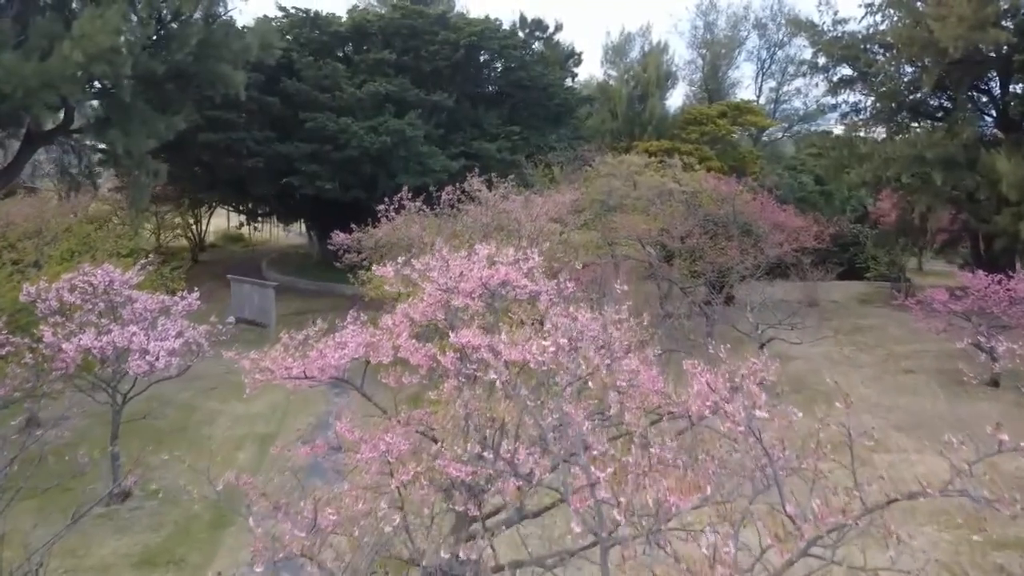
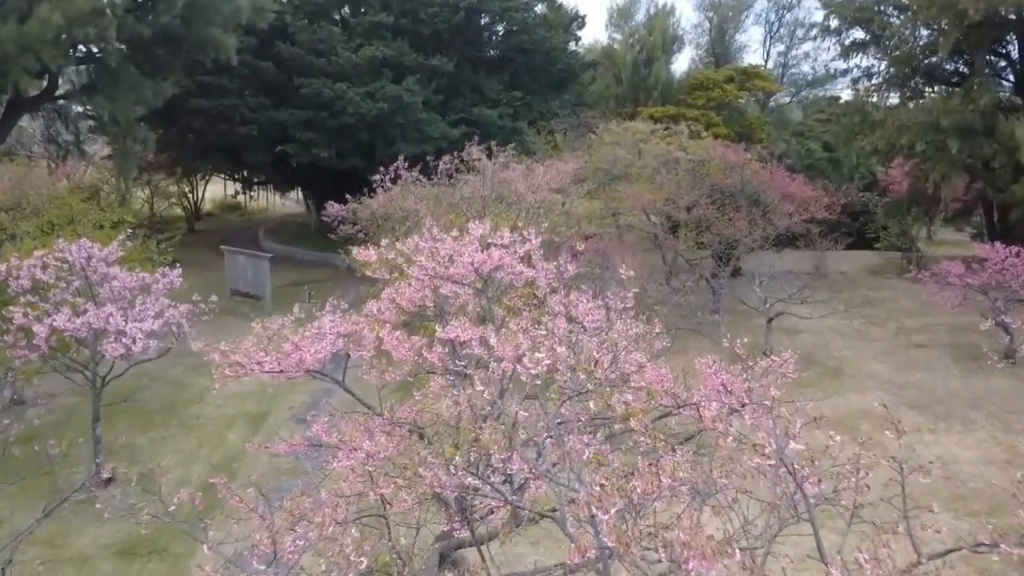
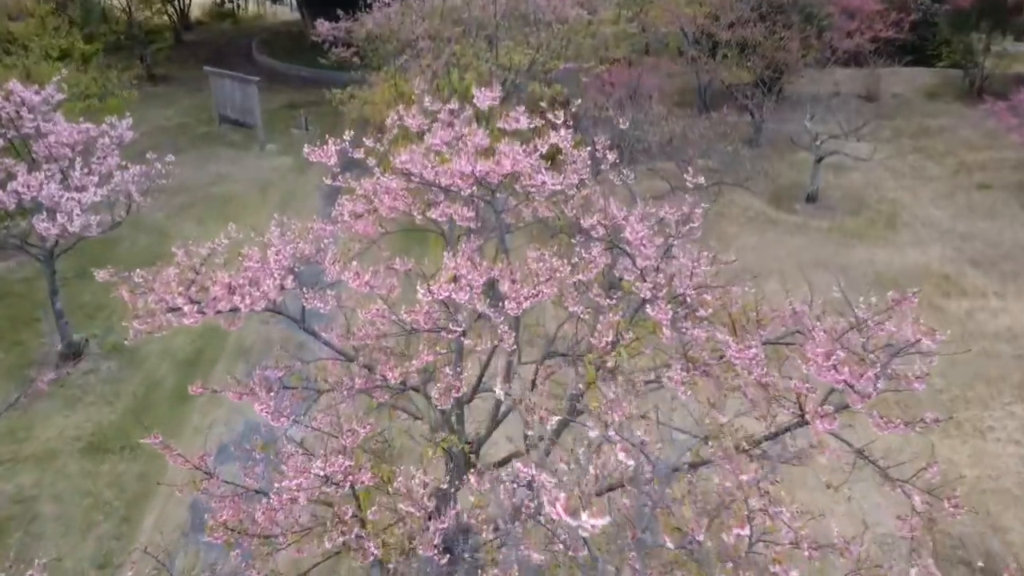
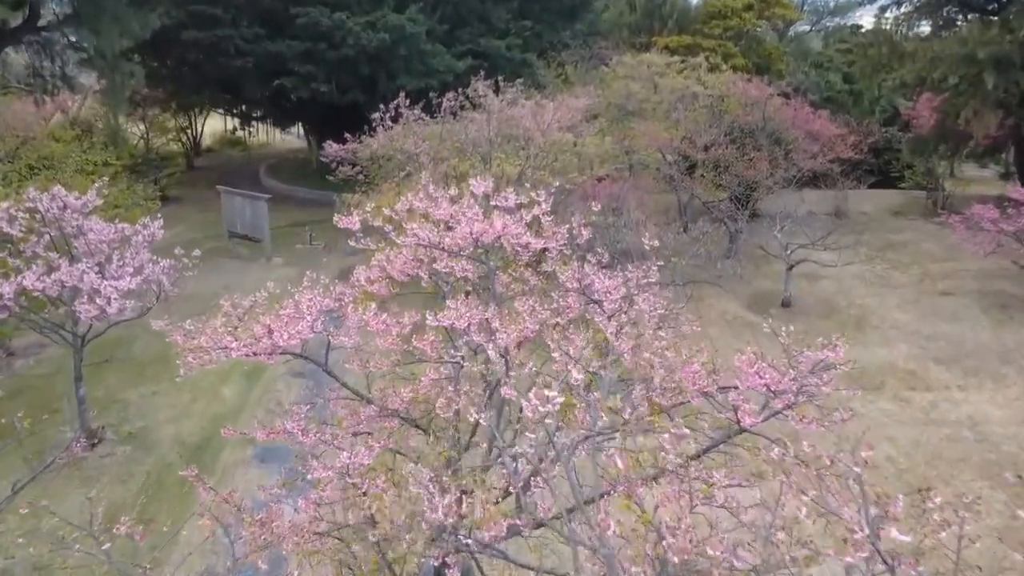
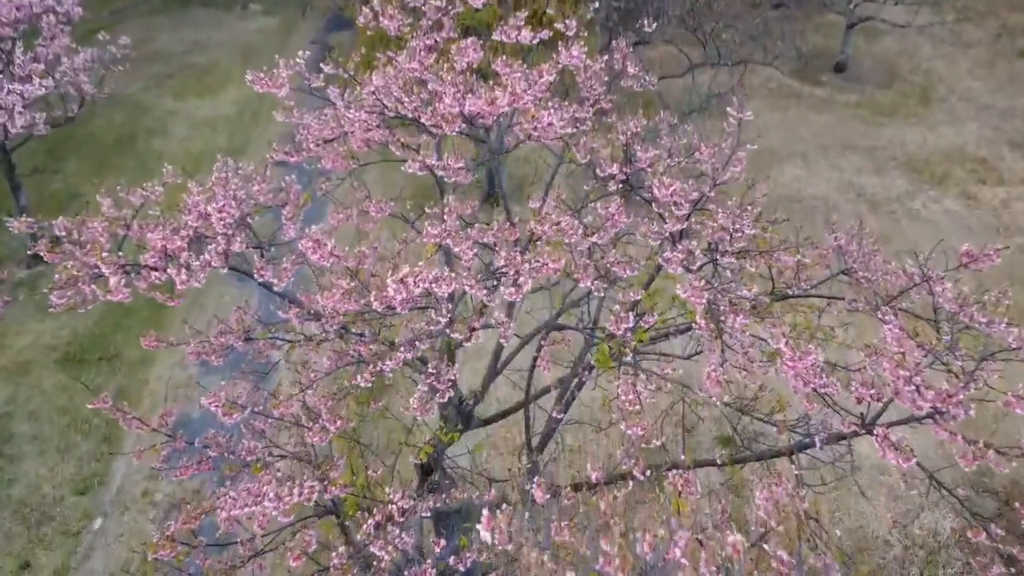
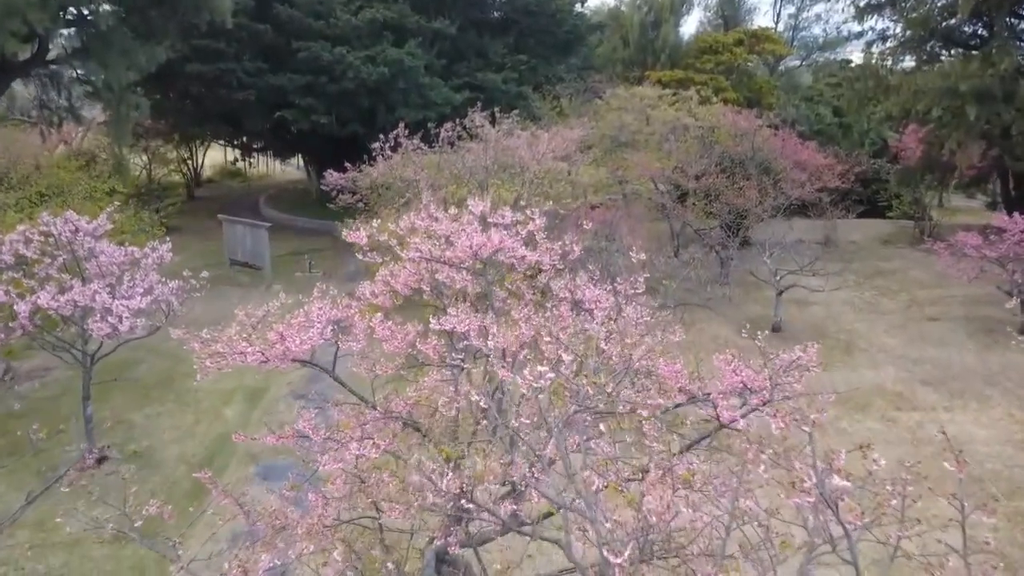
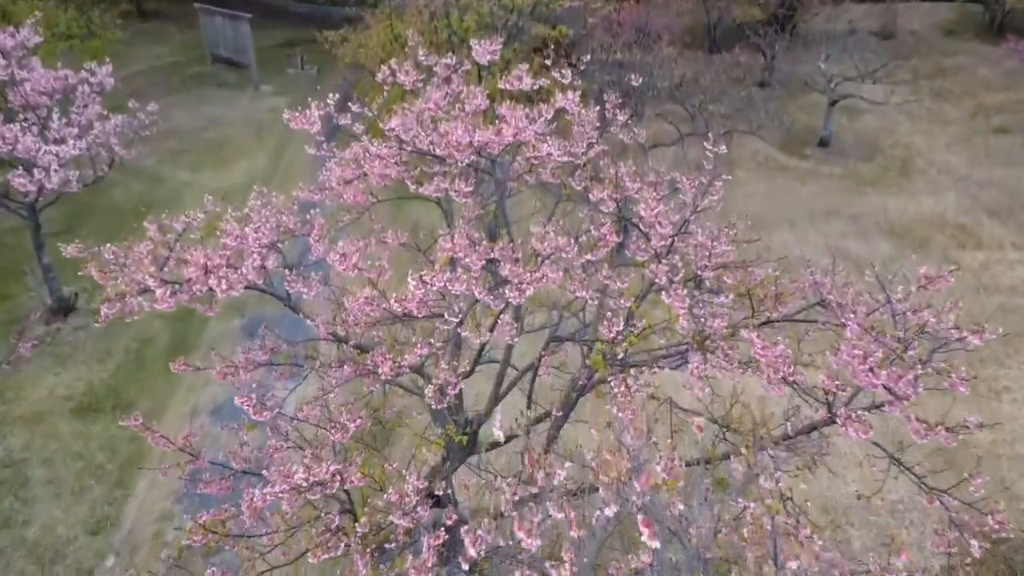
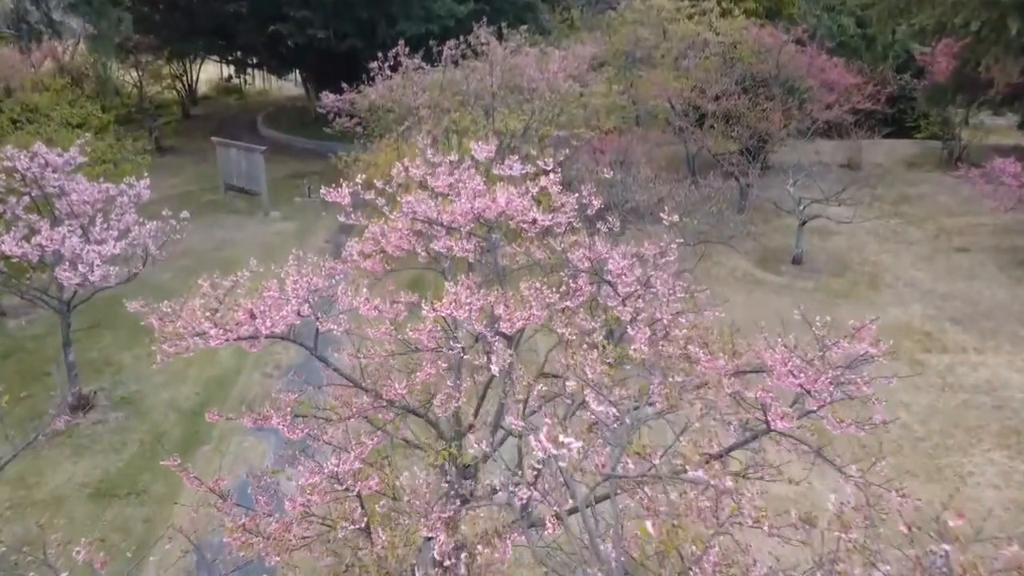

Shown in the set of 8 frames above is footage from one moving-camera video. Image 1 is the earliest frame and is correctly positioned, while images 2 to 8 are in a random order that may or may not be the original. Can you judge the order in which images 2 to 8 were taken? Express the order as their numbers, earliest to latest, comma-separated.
2, 6, 4, 8, 3, 7, 5
